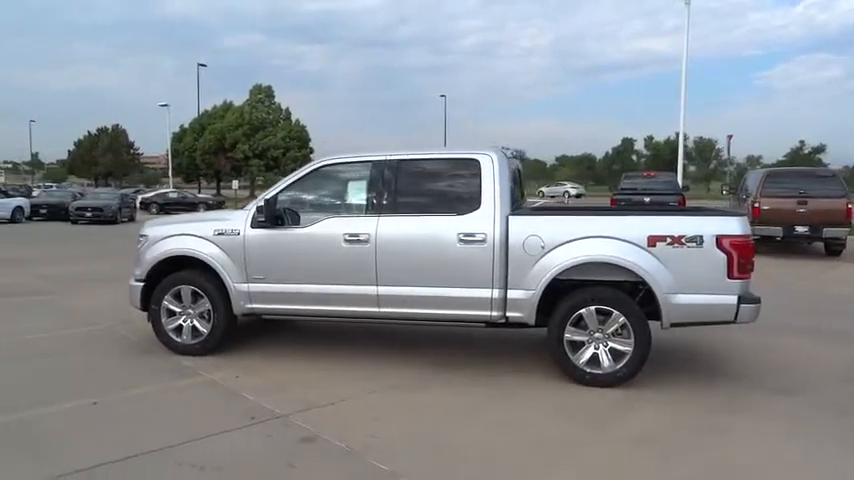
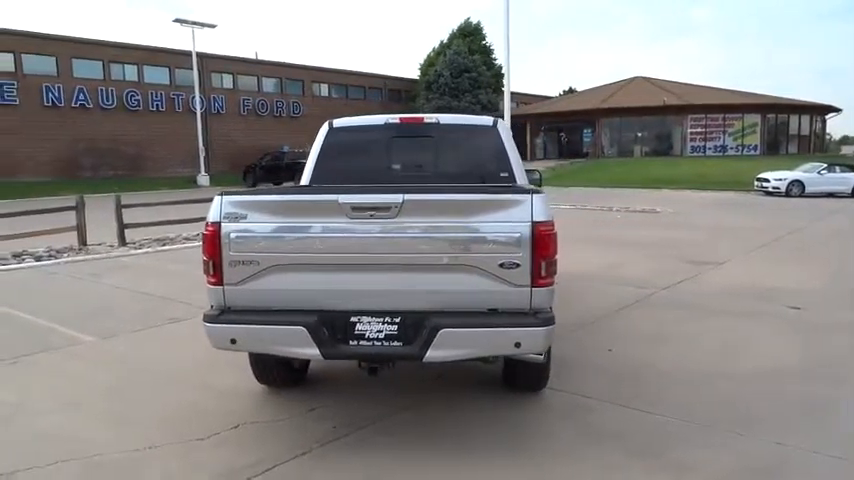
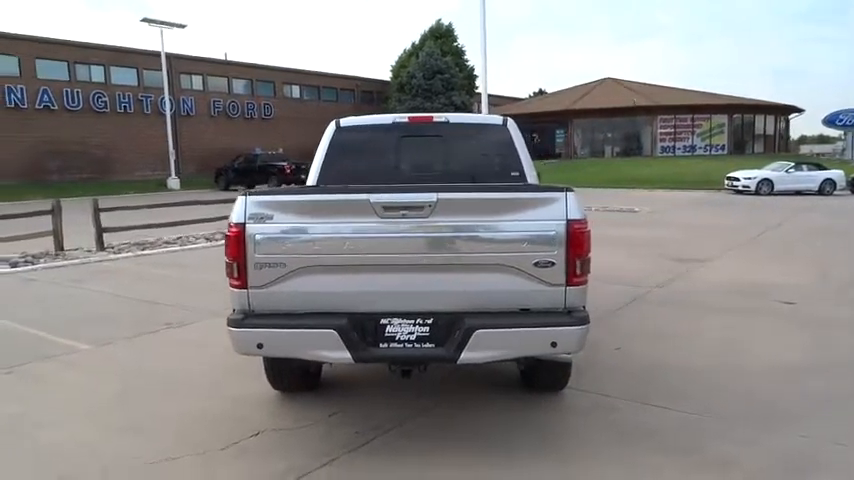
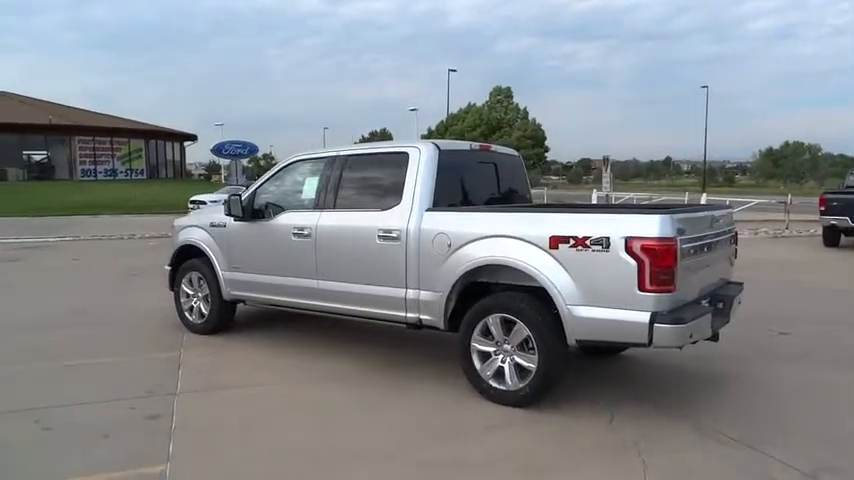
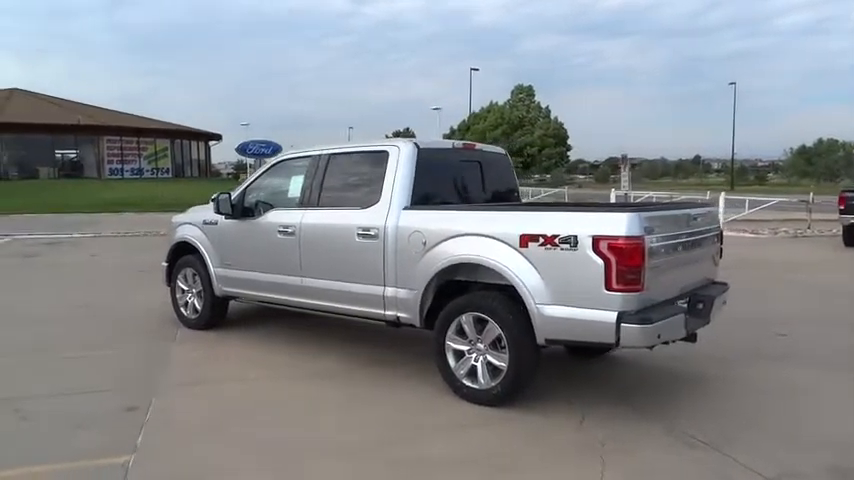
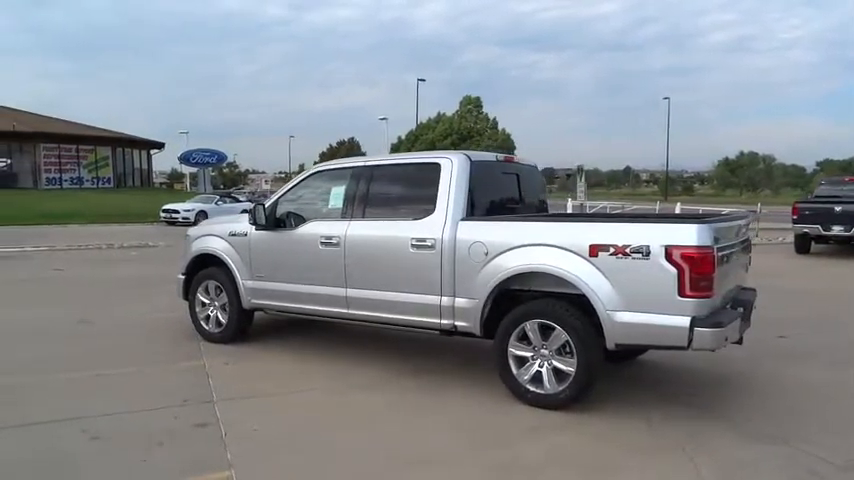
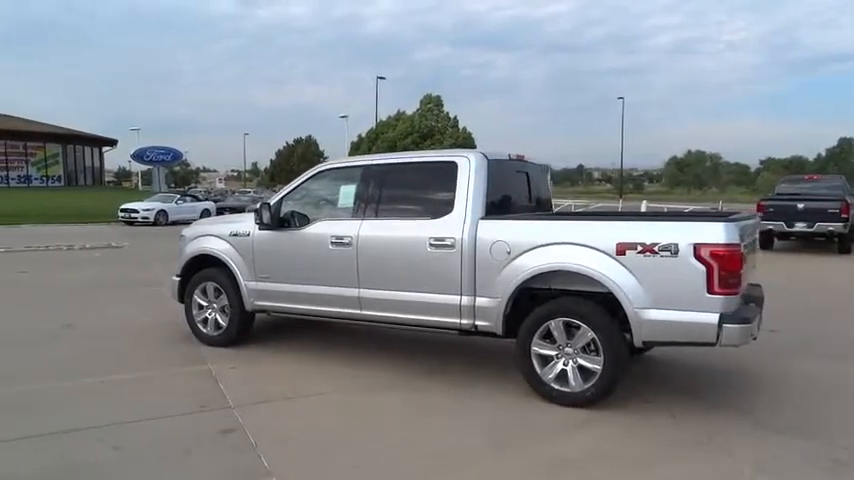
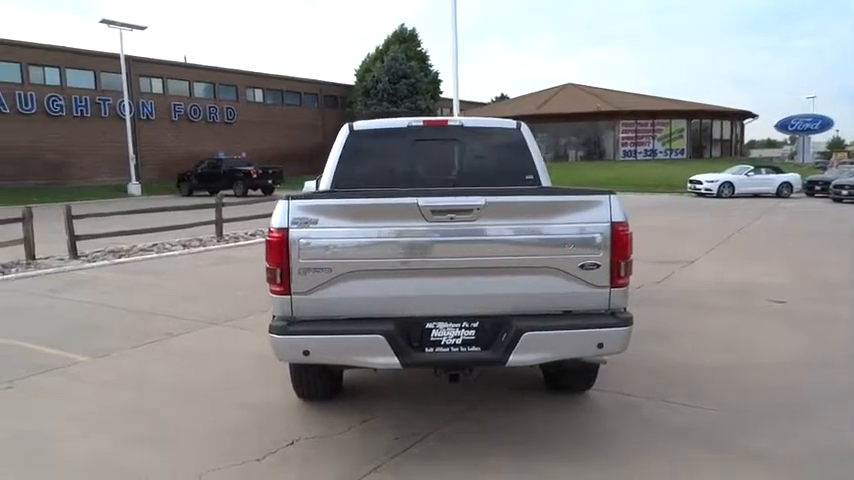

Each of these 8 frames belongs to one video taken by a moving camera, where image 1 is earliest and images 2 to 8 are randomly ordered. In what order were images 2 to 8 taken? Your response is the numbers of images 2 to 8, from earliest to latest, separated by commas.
7, 6, 4, 5, 8, 3, 2
